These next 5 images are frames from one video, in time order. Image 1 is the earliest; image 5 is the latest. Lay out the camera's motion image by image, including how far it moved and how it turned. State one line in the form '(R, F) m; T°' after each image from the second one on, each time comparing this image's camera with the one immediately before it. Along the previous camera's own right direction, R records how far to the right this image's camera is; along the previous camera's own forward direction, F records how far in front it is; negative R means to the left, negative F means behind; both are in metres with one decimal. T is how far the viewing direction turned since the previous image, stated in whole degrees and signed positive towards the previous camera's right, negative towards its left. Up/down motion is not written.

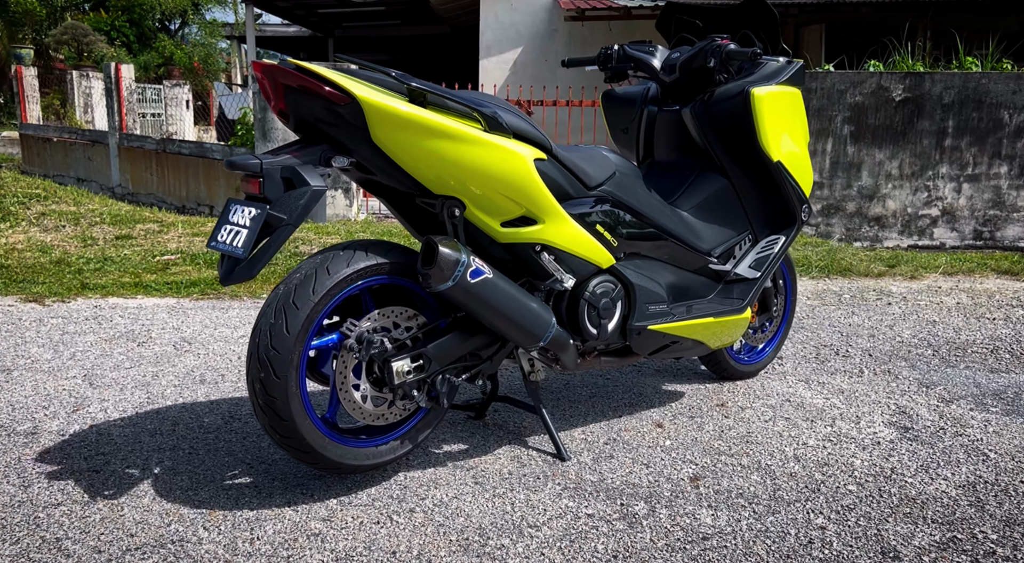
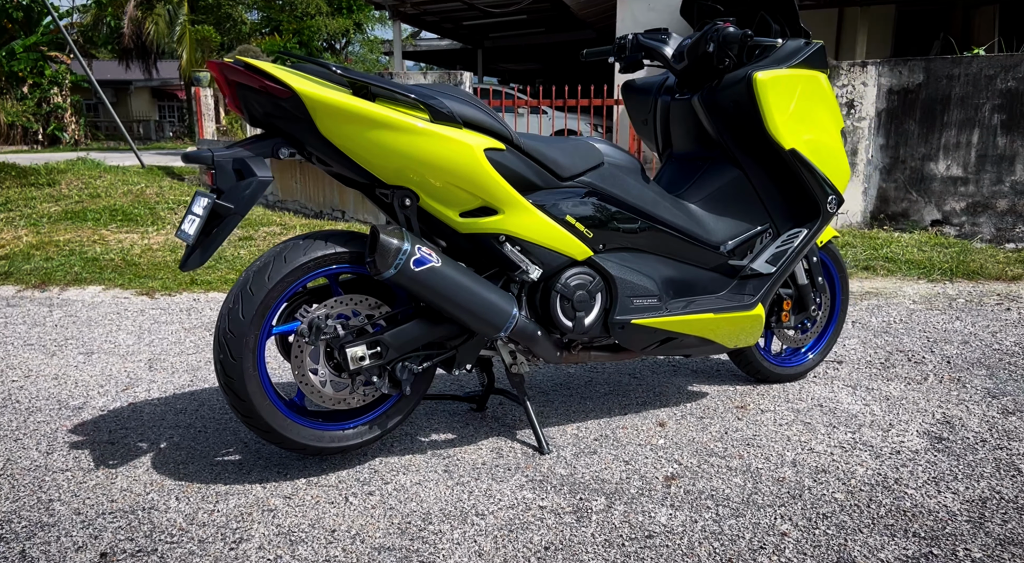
(+0.6, +0.1) m; -12°
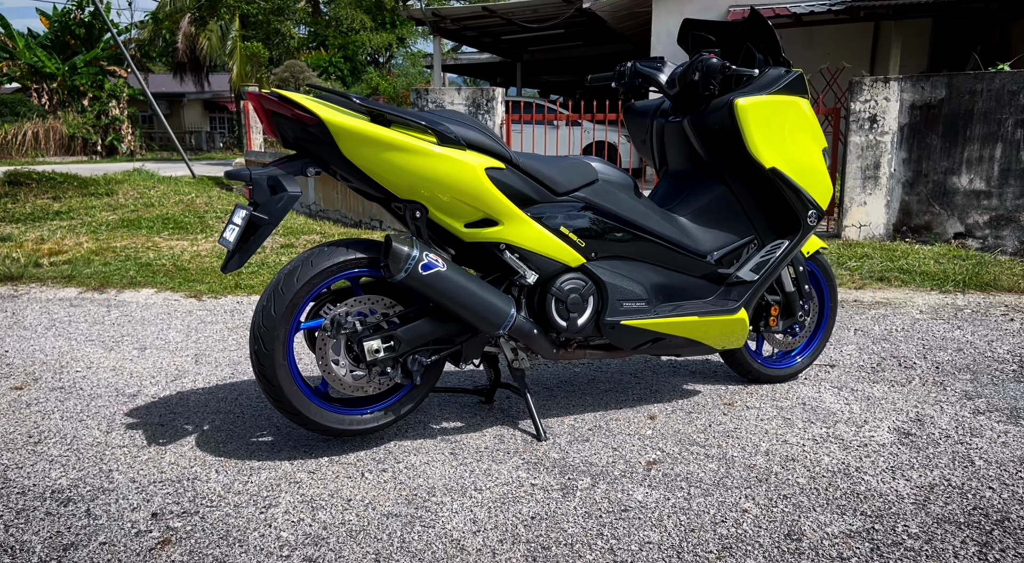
(+0.2, -0.3) m; -3°
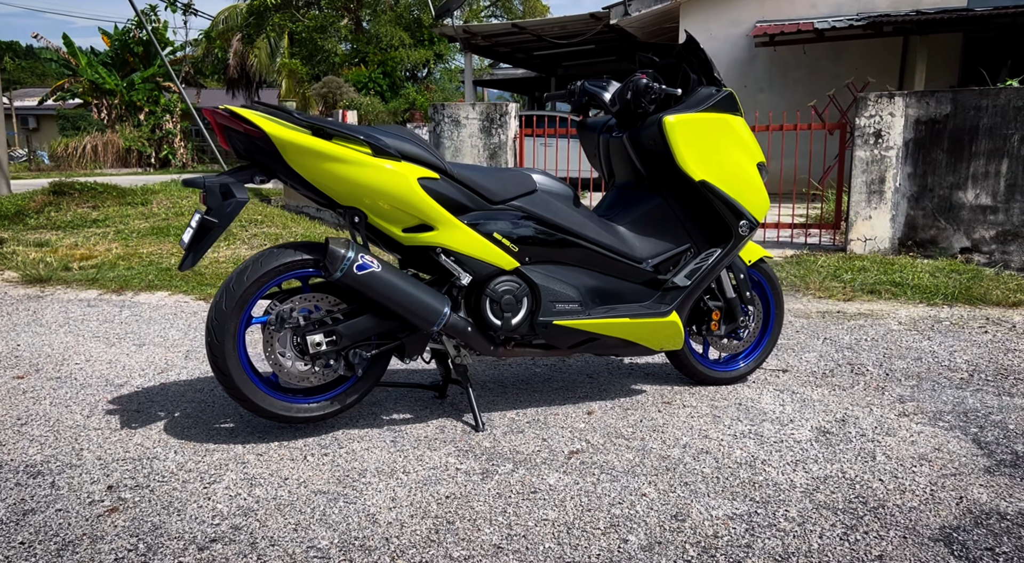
(+0.4, -0.2) m; -3°
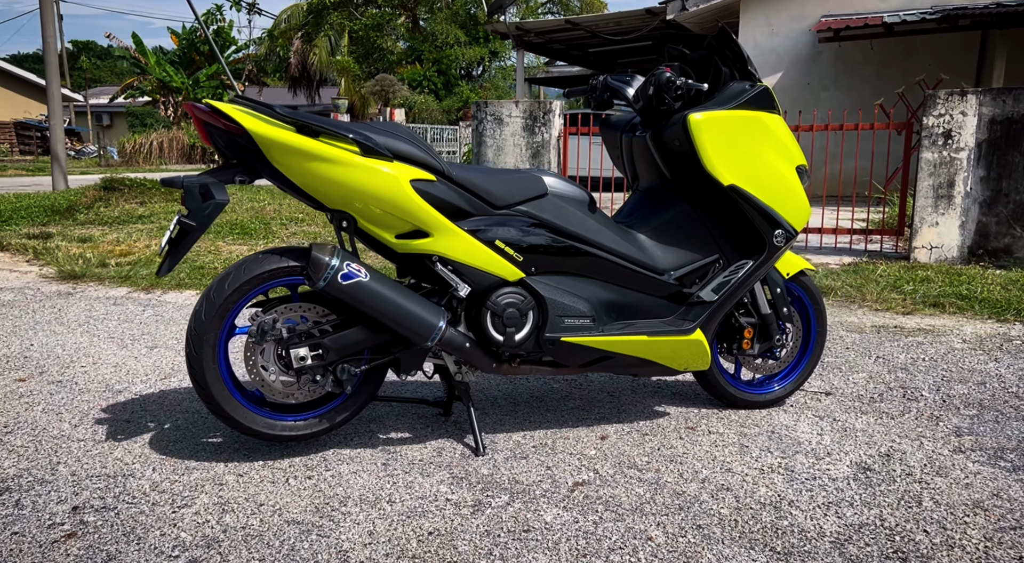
(+0.2, +0.3) m; -4°
